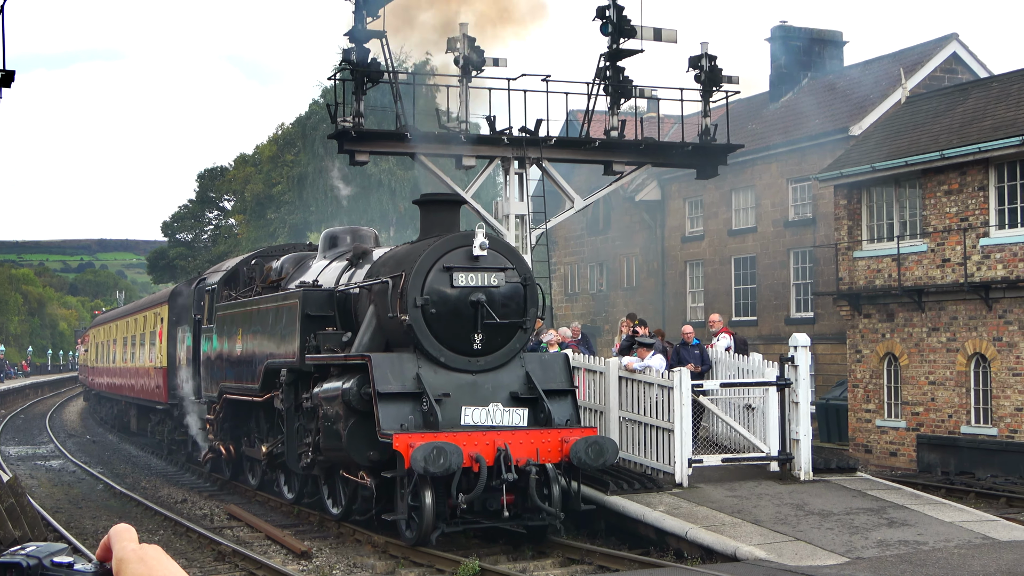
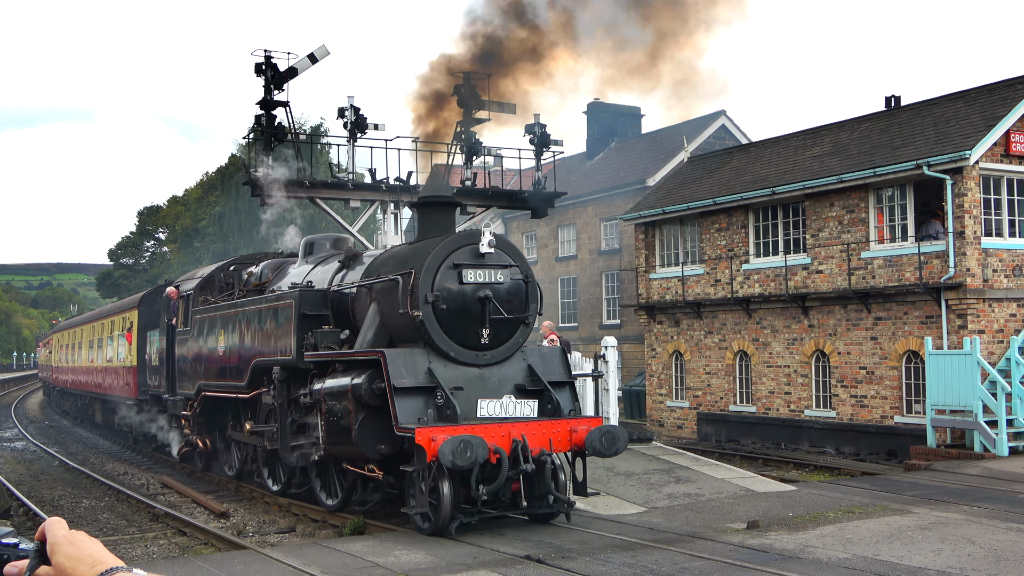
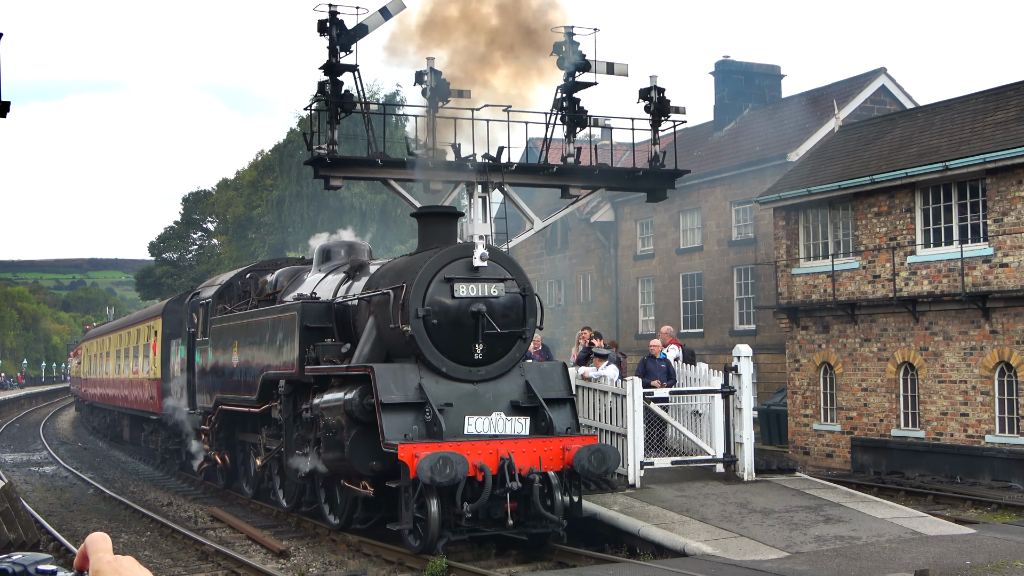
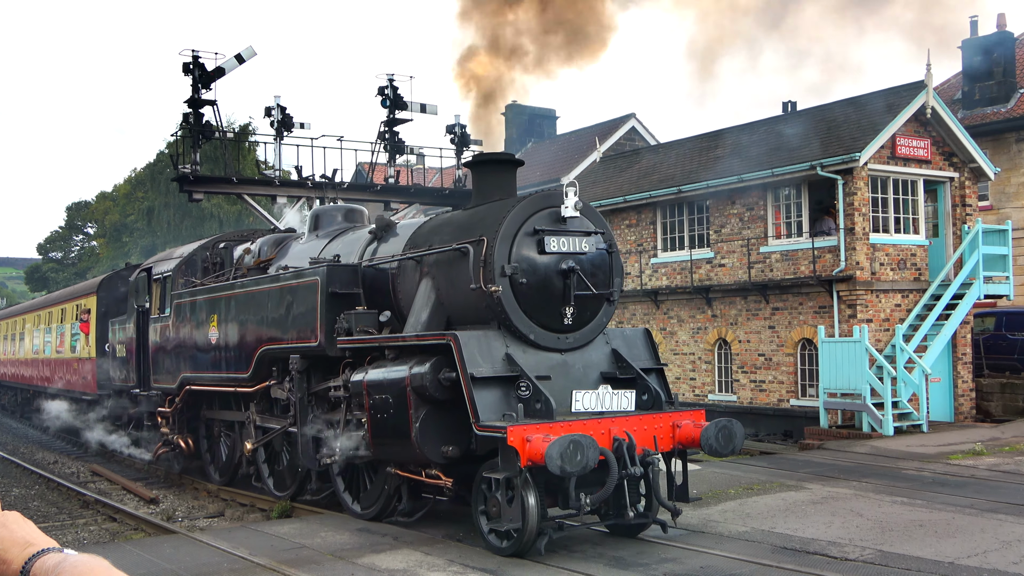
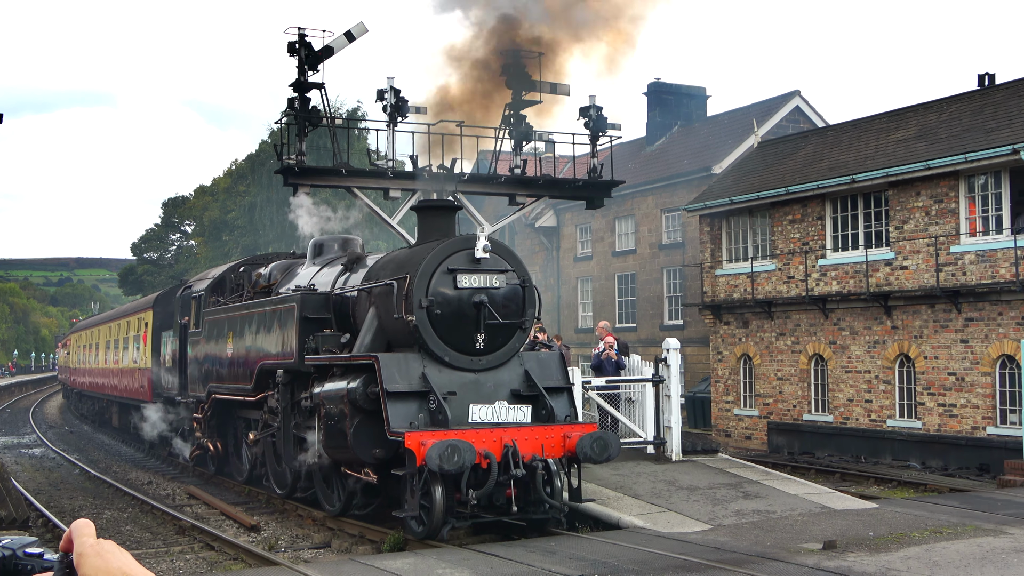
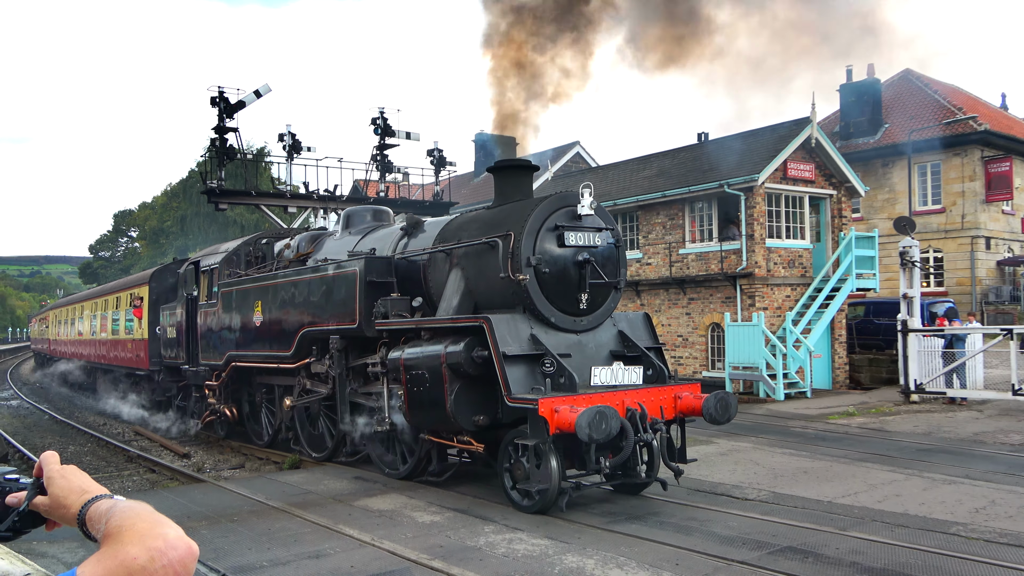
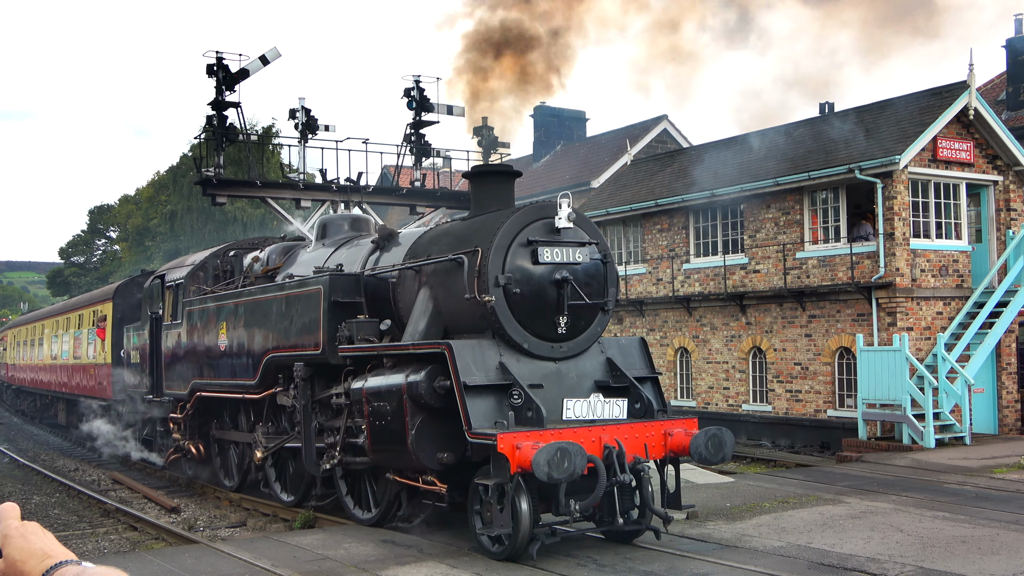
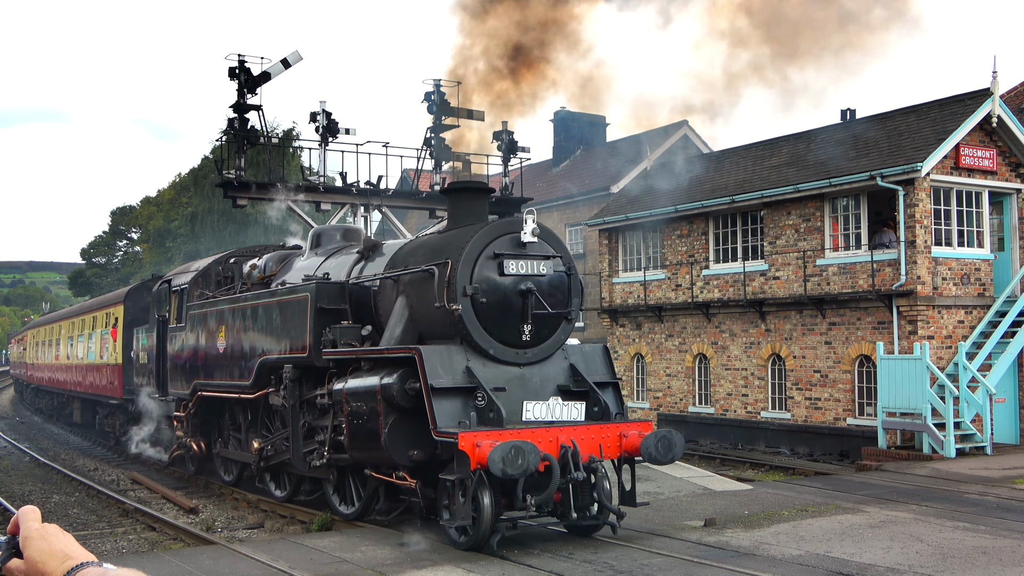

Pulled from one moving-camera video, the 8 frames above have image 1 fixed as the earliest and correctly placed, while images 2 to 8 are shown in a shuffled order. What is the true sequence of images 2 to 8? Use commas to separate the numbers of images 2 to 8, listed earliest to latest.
3, 5, 2, 8, 7, 4, 6
